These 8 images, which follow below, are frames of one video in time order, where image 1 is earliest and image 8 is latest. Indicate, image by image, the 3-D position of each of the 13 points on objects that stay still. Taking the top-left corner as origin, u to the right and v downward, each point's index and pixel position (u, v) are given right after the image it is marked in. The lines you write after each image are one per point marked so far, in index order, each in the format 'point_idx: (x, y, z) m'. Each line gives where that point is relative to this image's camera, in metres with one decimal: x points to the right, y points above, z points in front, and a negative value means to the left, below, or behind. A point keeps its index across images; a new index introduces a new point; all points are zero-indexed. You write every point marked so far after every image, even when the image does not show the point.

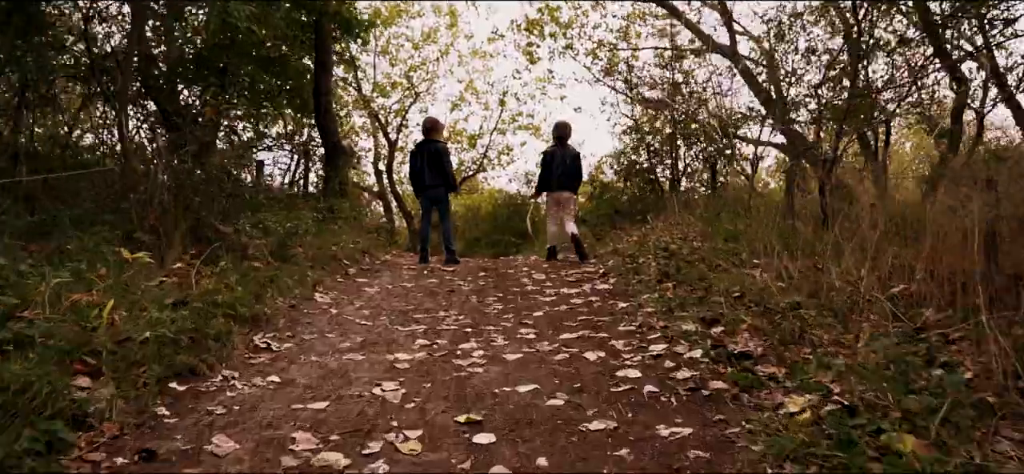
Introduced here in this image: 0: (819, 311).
0: (+2.2, -0.5, +5.1) m
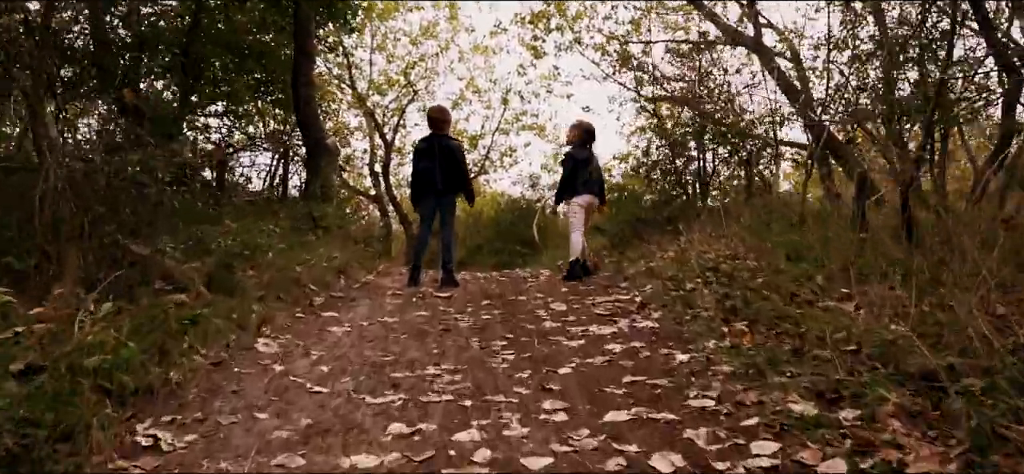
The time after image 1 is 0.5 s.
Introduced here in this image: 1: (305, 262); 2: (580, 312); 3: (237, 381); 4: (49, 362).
0: (+2.3, -0.7, +3.4) m
1: (-1.9, -0.2, +6.9) m
2: (+0.5, -0.6, +5.8) m
3: (-1.5, -0.8, +3.9) m
4: (-2.1, -0.6, +3.4) m
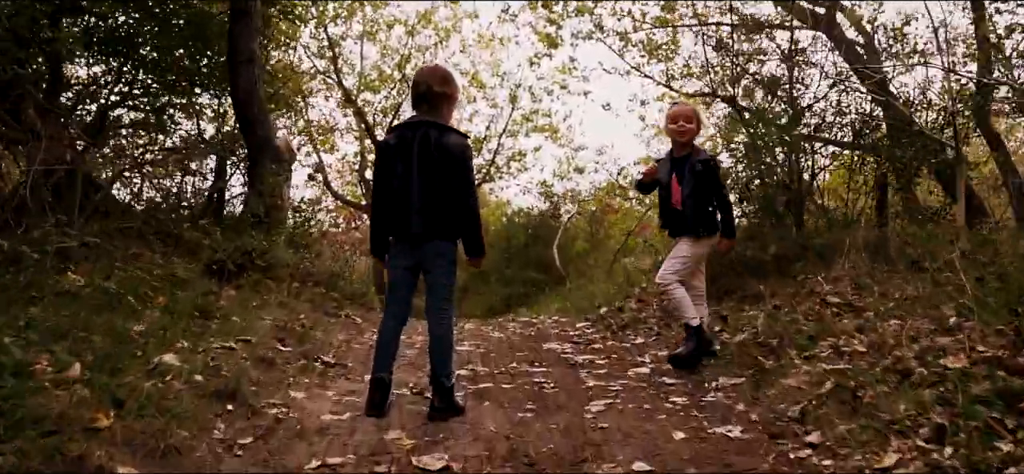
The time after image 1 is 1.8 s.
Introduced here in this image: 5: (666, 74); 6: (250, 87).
0: (+2.5, -1.1, -0.2) m
1: (-1.7, -0.7, +3.3) m
2: (+0.8, -1.0, +2.2) m
3: (-1.2, -1.2, +0.3) m
4: (-1.9, -1.0, -0.2) m
5: (+2.7, +3.0, +13.8) m
6: (-3.1, +1.7, +8.7) m
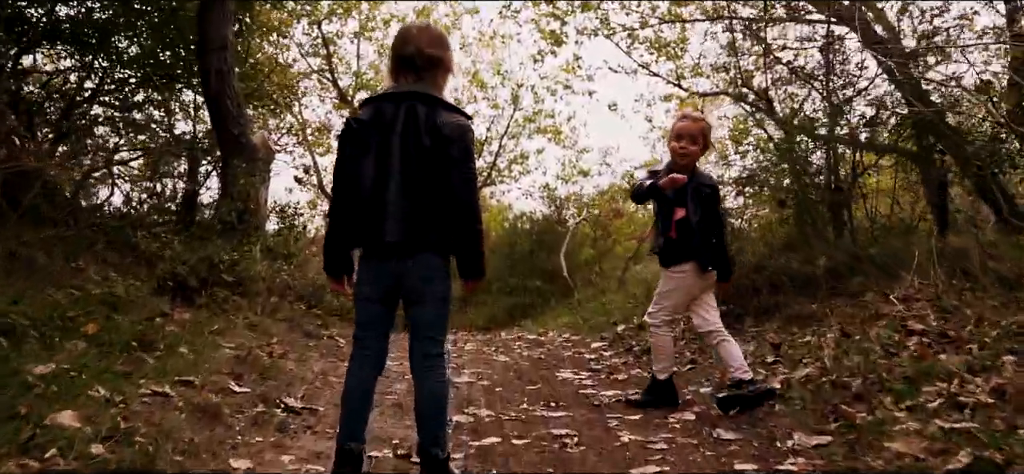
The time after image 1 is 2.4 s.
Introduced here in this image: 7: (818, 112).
0: (+2.6, -1.1, -1.2) m
1: (-1.6, -0.7, +2.3) m
2: (+0.9, -1.1, +1.2) m
3: (-1.1, -1.2, -0.7) m
4: (-1.8, -1.0, -1.2) m
5: (+2.8, +2.9, +12.8) m
6: (-3.1, +1.6, +7.7) m
7: (+2.8, +1.1, +6.6) m
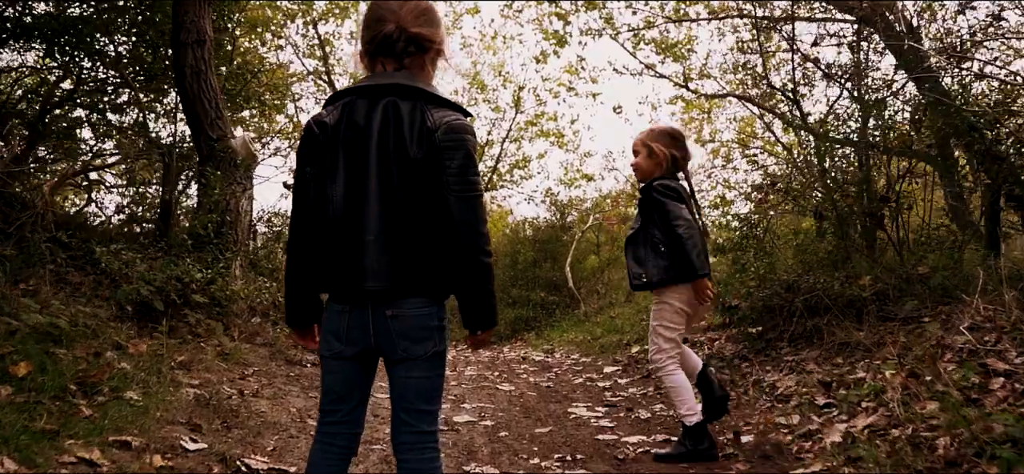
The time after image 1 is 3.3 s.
0: (+2.6, -1.2, -1.9) m
1: (-1.6, -0.9, +1.6) m
2: (+0.9, -1.2, +0.5) m
3: (-1.1, -1.3, -1.4) m
4: (-1.8, -1.1, -1.9) m
5: (+2.8, +2.7, +12.1) m
6: (-3.0, +1.5, +7.0) m
7: (+2.8, +0.9, +6.0) m
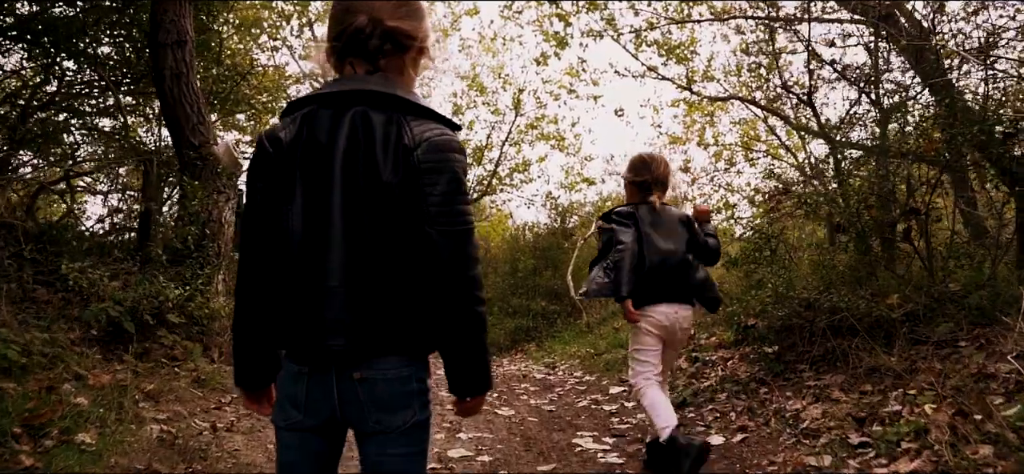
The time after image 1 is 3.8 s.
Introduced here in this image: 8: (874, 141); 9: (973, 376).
0: (+2.6, -1.3, -2.3) m
1: (-1.6, -1.0, +1.2) m
2: (+0.9, -1.3, +0.1) m
3: (-1.1, -1.4, -1.8) m
4: (-1.8, -1.2, -2.3) m
5: (+2.8, +2.6, +11.7) m
6: (-3.0, +1.4, +6.6) m
7: (+2.8, +0.8, +5.6) m
8: (+2.7, +0.7, +5.5) m
9: (+2.6, -0.8, +4.1) m
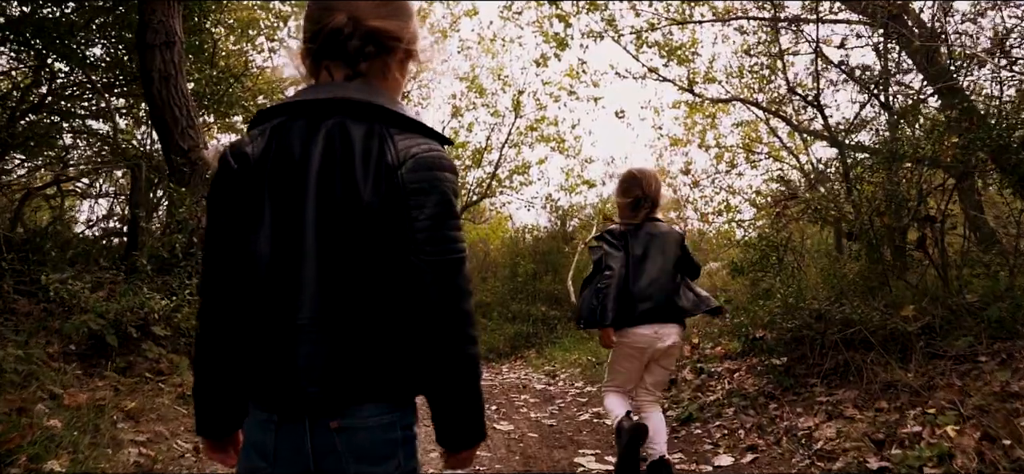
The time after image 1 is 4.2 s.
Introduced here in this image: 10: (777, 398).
0: (+2.6, -1.4, -2.5) m
1: (-1.6, -1.0, +1.0) m
2: (+0.9, -1.3, -0.1) m
3: (-1.1, -1.5, -2.1) m
4: (-1.8, -1.3, -2.5) m
5: (+2.8, +2.5, +11.5) m
6: (-3.0, +1.3, +6.4) m
7: (+2.8, +0.8, +5.3) m
8: (+2.7, +0.7, +5.3) m
9: (+2.6, -0.8, +3.9) m
10: (+1.9, -1.1, +5.2) m
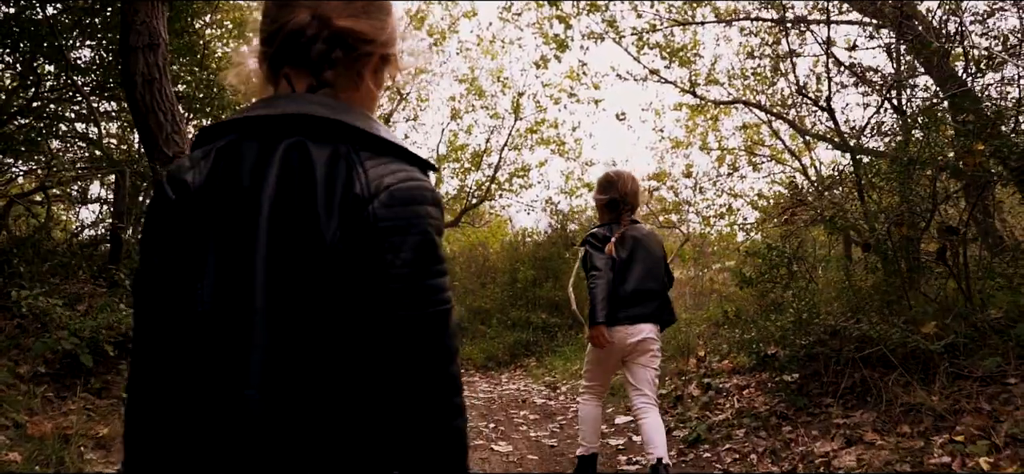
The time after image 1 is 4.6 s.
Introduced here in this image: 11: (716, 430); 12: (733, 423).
0: (+2.6, -1.4, -2.8) m
1: (-1.6, -1.1, +0.7) m
2: (+0.9, -1.4, -0.3) m
3: (-1.1, -1.5, -2.3) m
4: (-1.8, -1.3, -2.8) m
5: (+2.8, +2.4, +11.3) m
6: (-3.1, +1.2, +6.2) m
7: (+2.8, +0.7, +5.1) m
8: (+2.7, +0.6, +5.0) m
9: (+2.6, -0.9, +3.6) m
10: (+1.9, -1.2, +4.9) m
11: (+1.4, -1.4, +5.2) m
12: (+1.6, -1.3, +5.2) m
